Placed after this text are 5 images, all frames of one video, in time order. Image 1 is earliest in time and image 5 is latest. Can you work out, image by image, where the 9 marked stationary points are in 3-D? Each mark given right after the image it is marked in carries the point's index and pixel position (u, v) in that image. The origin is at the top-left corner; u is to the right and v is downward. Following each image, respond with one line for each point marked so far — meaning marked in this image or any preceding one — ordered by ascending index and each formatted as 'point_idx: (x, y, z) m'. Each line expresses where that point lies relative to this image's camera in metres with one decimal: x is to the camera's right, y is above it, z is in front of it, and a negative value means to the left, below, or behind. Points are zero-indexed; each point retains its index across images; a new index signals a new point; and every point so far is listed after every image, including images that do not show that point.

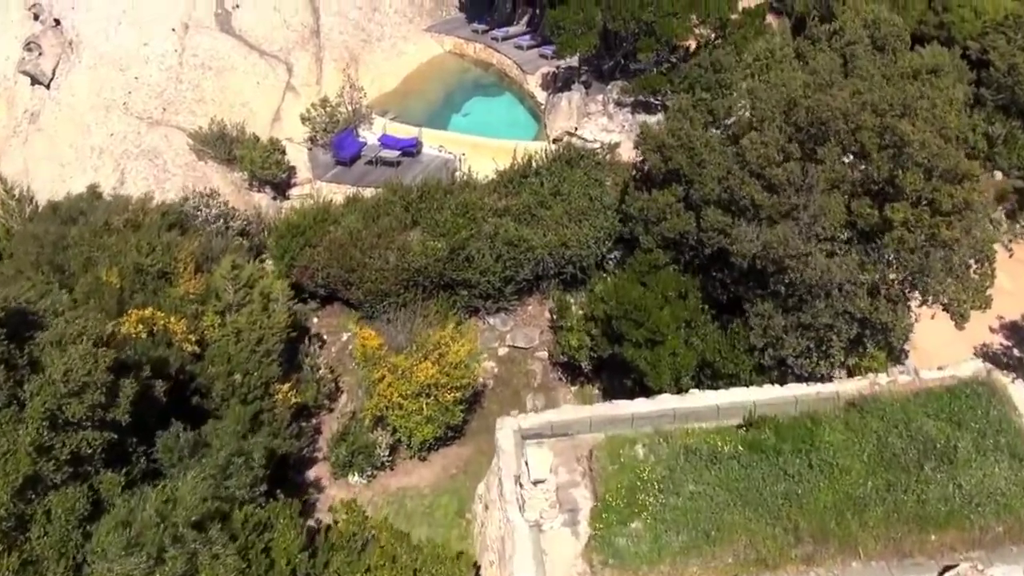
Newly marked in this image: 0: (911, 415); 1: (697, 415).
0: (+9.4, -3.0, +19.4) m
1: (+4.5, -3.1, +19.8) m
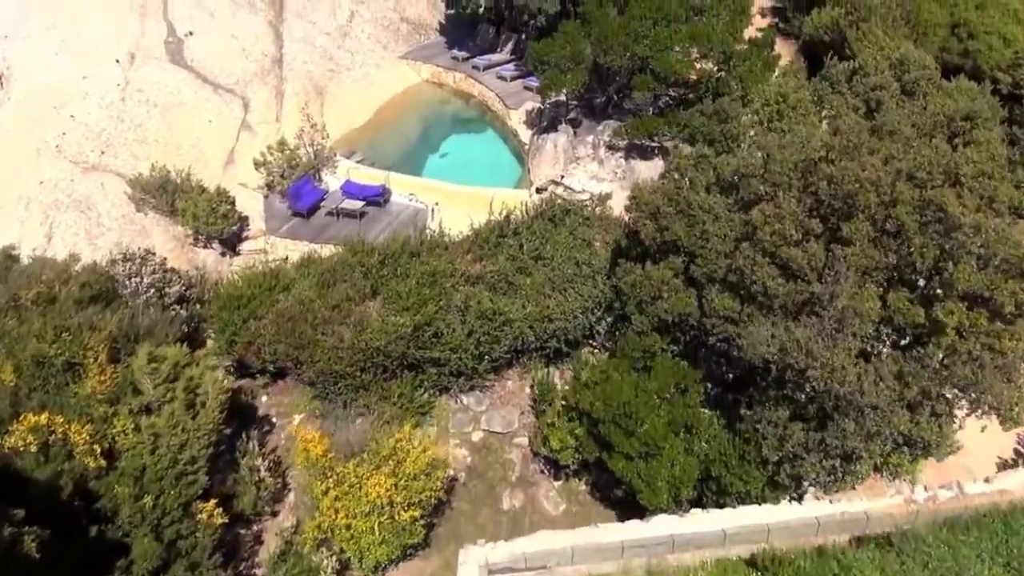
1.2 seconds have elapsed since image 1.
0: (+8.6, -5.3, +15.8) m
1: (+3.7, -5.4, +16.2) m
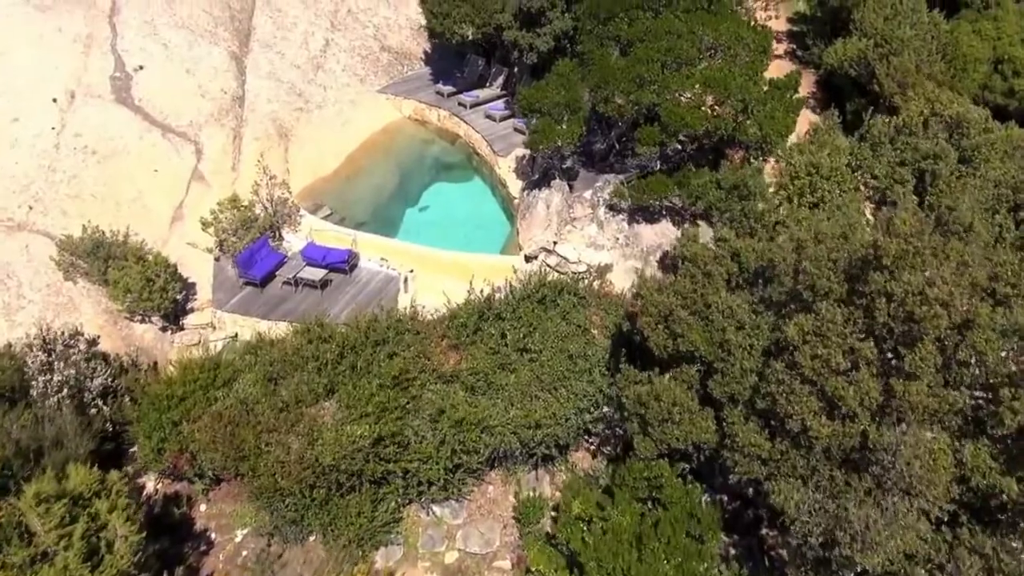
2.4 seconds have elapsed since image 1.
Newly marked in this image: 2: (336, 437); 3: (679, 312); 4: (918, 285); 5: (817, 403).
0: (+8.1, -7.8, +11.9) m
1: (+3.2, -7.9, +12.3) m
2: (-4.3, -3.6, +19.9) m
3: (+3.5, -0.5, +17.3) m
4: (+6.9, +0.1, +14.1) m
5: (+5.4, -2.1, +14.8) m
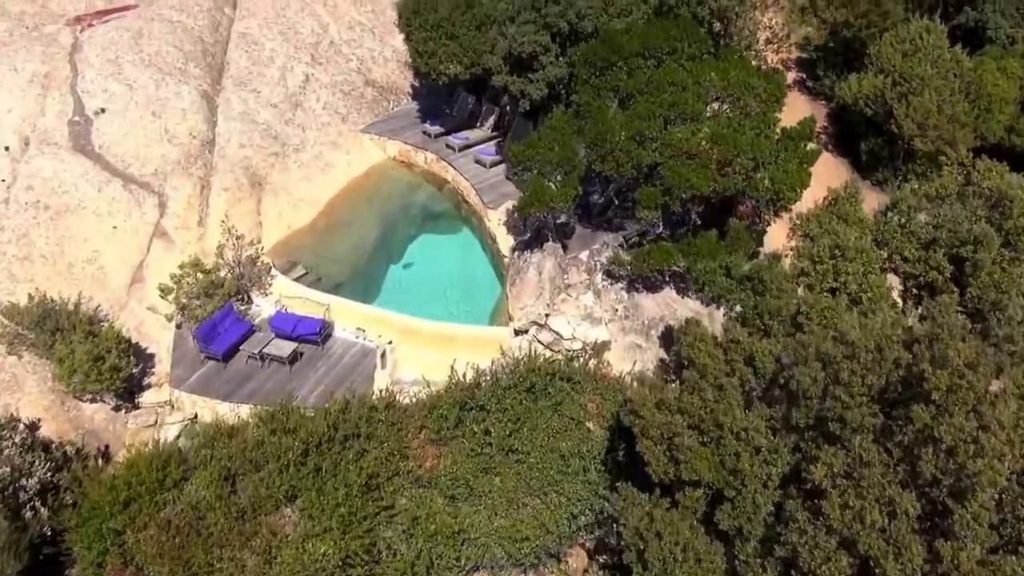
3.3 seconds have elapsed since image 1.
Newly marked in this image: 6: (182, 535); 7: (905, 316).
0: (+7.7, -9.9, +9.6) m
1: (+2.8, -10.0, +10.0) m
2: (-4.6, -5.6, +17.6) m
3: (+3.2, -2.6, +15.0) m
4: (+6.6, -2.1, +11.8) m
5: (+5.0, -4.2, +12.5) m
6: (-7.2, -5.5, +18.0) m
7: (+7.7, -0.1, +16.1) m
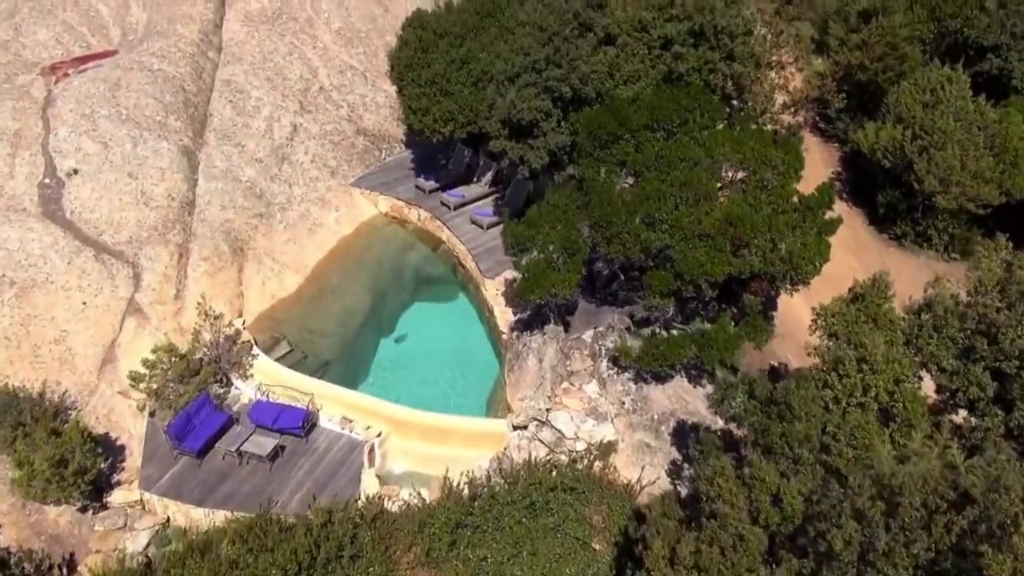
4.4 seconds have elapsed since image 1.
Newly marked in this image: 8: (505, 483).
0: (+7.7, -12.2, +7.9) m
1: (+2.8, -12.3, +8.3) m
2: (-4.6, -8.0, +15.9) m
3: (+3.1, -4.9, +13.3) m
4: (+6.6, -4.4, +10.1) m
5: (+5.0, -6.5, +10.8) m
6: (-7.2, -7.8, +16.3) m
7: (+7.6, -2.4, +14.4) m
8: (-0.3, -4.4, +19.1) m
